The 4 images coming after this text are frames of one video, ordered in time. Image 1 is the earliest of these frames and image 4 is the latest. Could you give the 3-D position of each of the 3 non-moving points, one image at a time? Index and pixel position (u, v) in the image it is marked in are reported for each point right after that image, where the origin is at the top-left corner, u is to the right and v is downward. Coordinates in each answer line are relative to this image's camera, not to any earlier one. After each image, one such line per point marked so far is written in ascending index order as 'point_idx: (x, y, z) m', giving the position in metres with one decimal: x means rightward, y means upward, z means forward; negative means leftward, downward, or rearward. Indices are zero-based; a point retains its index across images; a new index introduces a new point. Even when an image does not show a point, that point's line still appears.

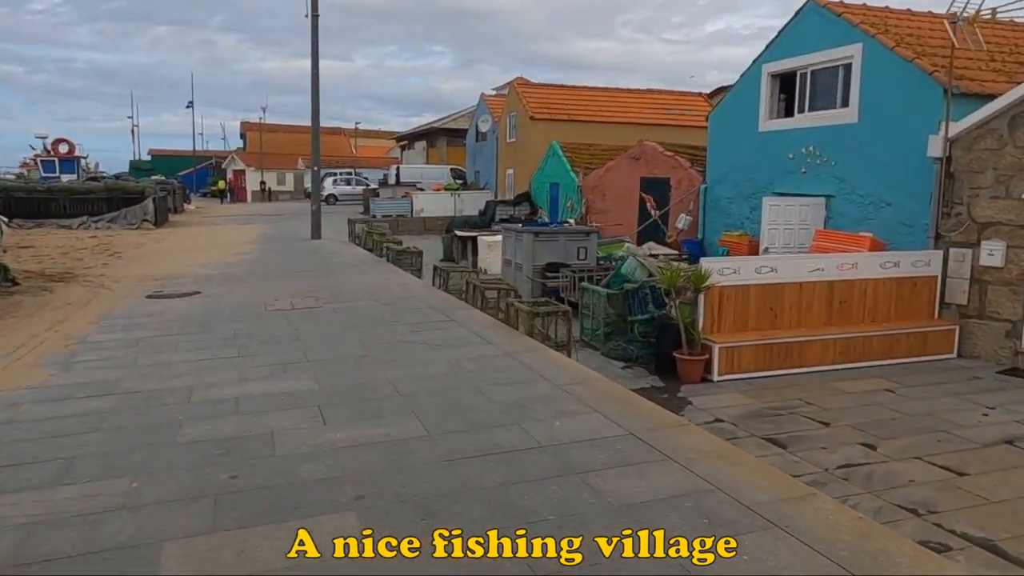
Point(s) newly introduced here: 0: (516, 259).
0: (+0.1, +0.6, +15.1) m
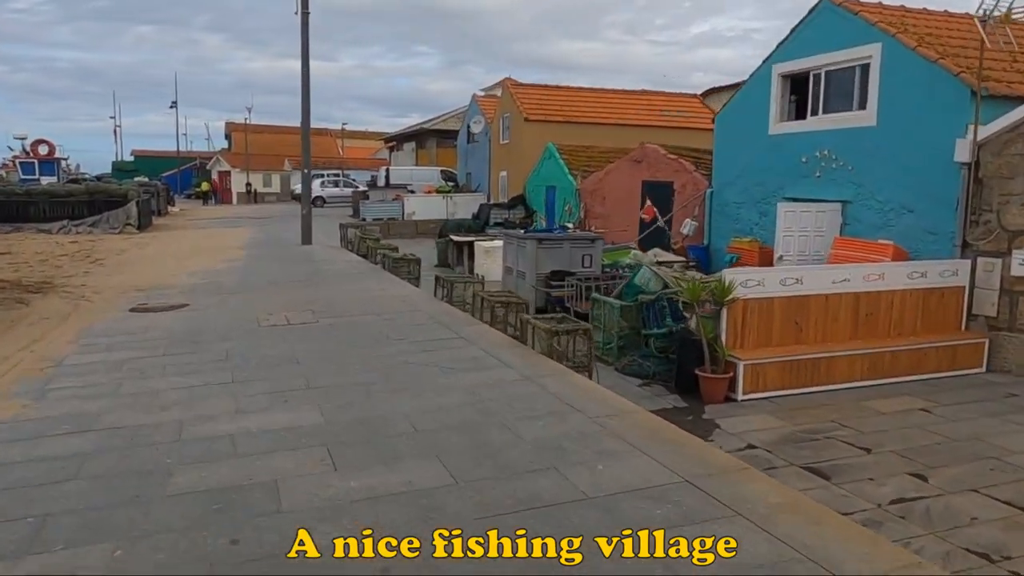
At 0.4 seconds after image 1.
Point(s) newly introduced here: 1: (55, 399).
0: (+0.1, +0.4, +14.5) m
1: (-3.7, -0.9, +6.2) m
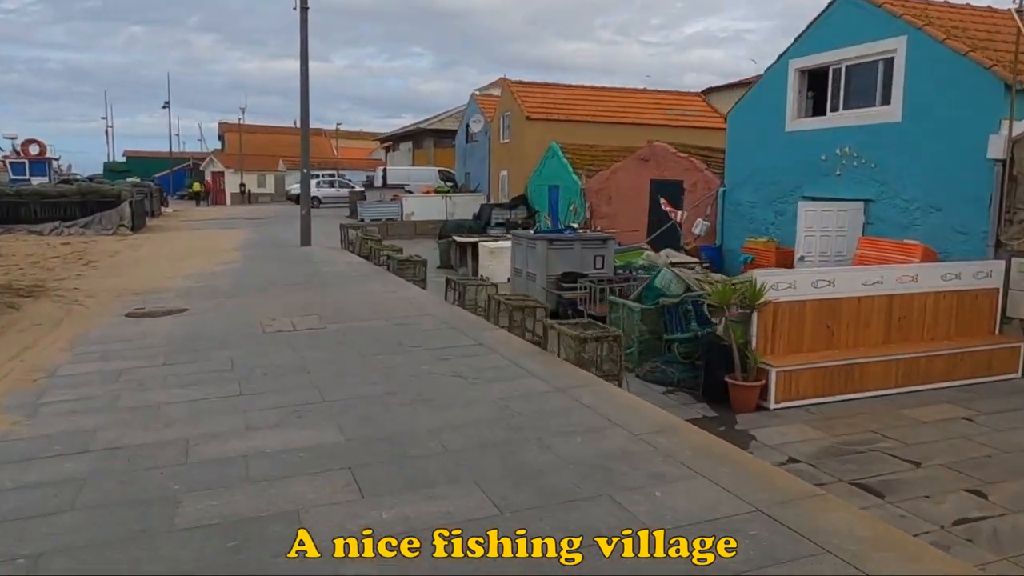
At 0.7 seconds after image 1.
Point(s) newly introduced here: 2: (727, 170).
0: (+0.3, +0.4, +14.0) m
1: (-3.5, -1.0, +5.7) m
2: (+4.6, +2.5, +16.2) m
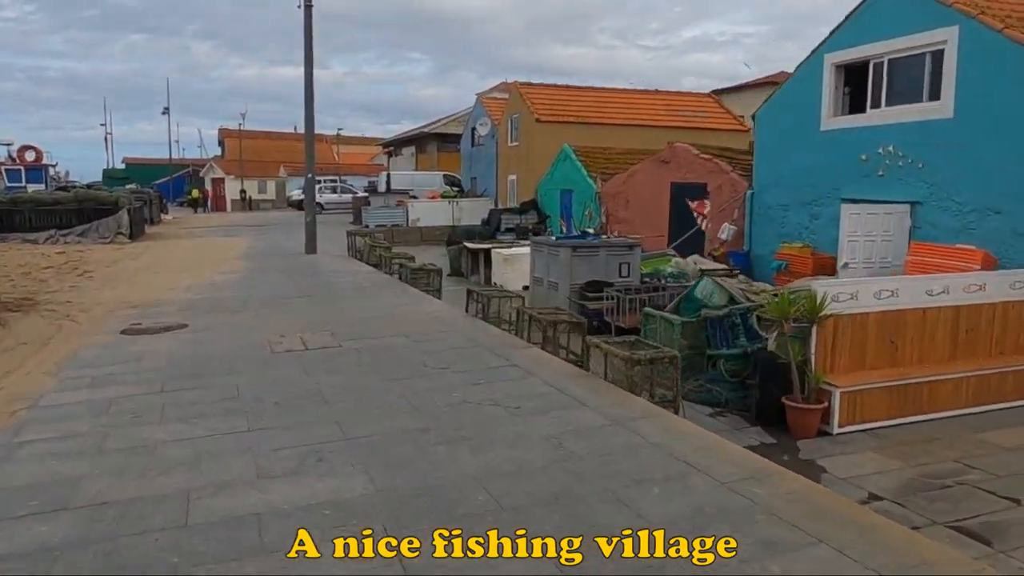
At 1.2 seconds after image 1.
0: (+0.6, +0.2, +13.2) m
1: (-3.1, -1.1, +4.9) m
2: (+4.9, +2.3, +15.4) m
